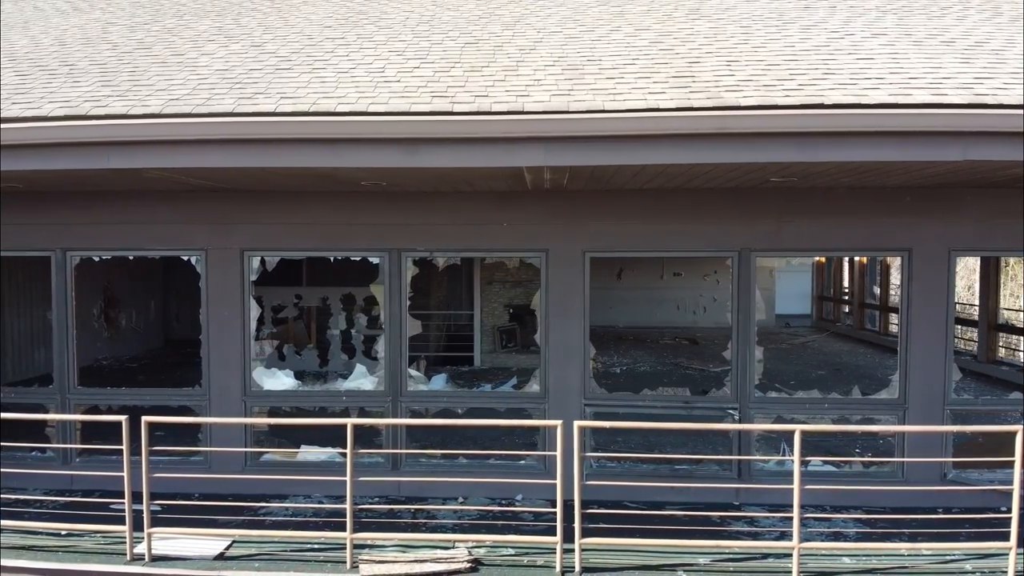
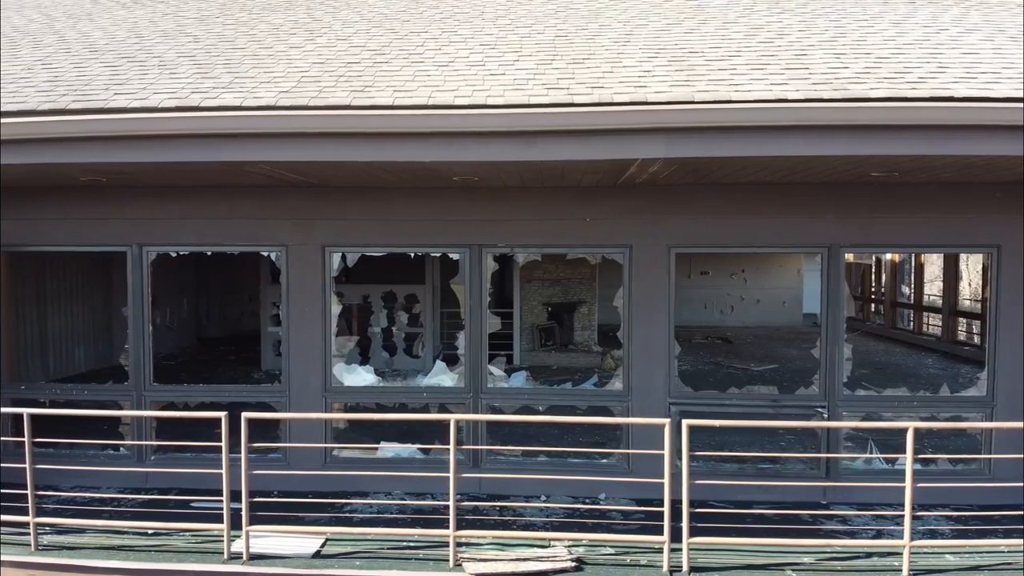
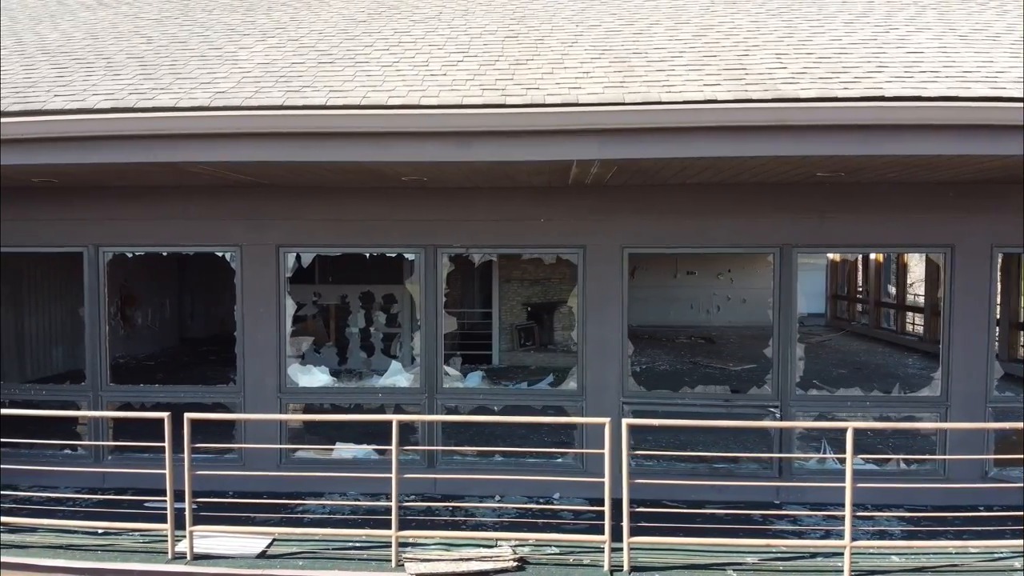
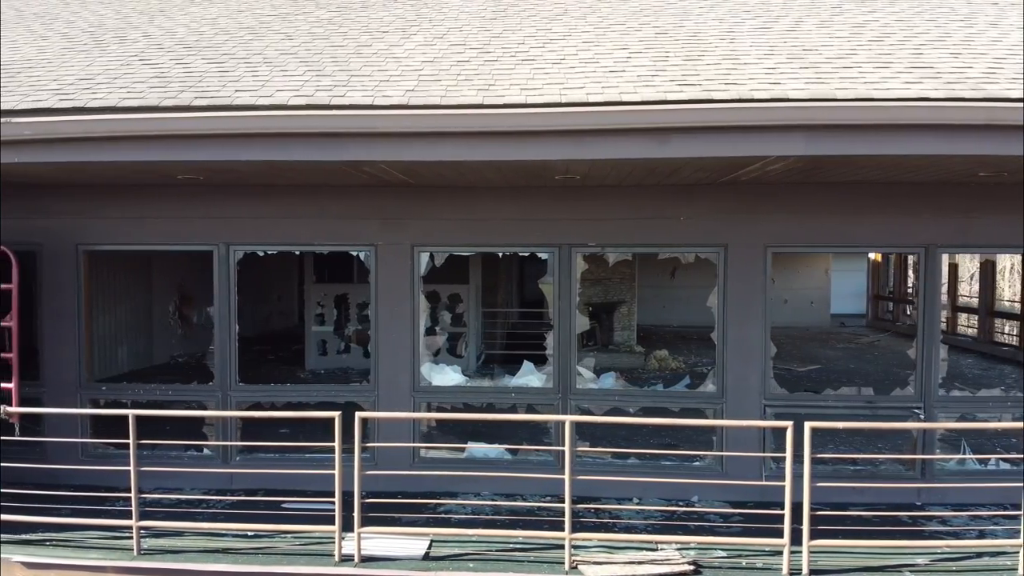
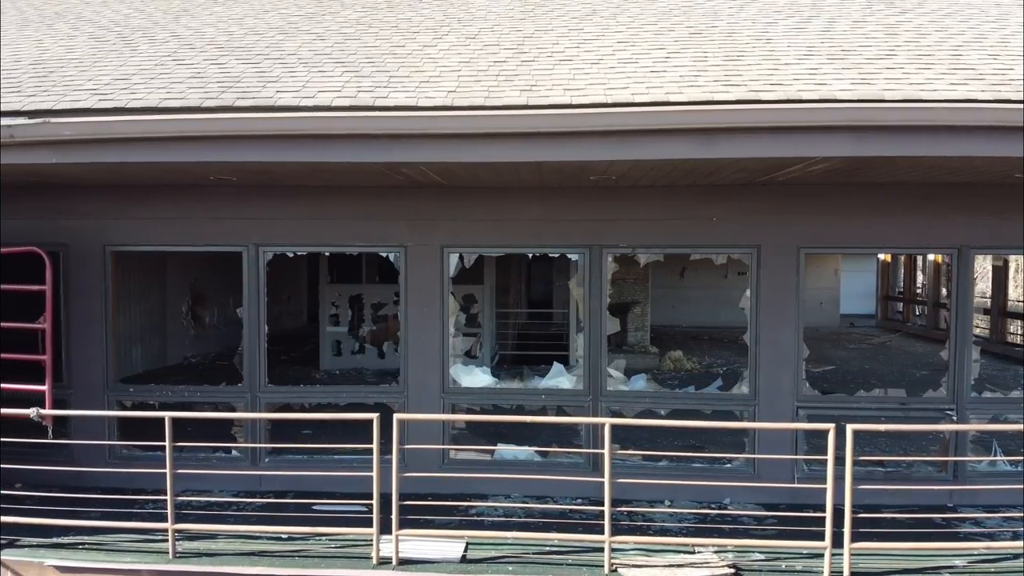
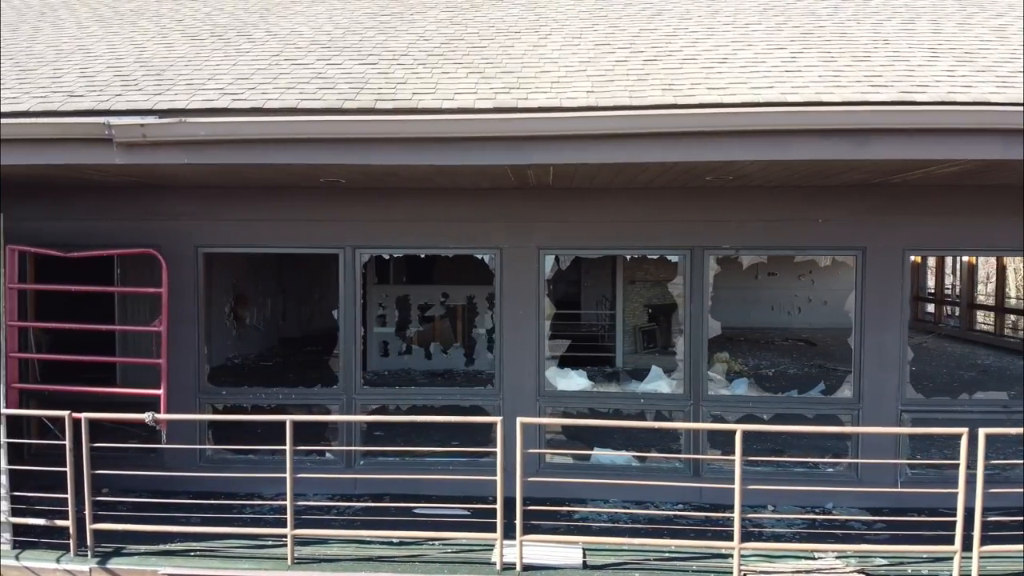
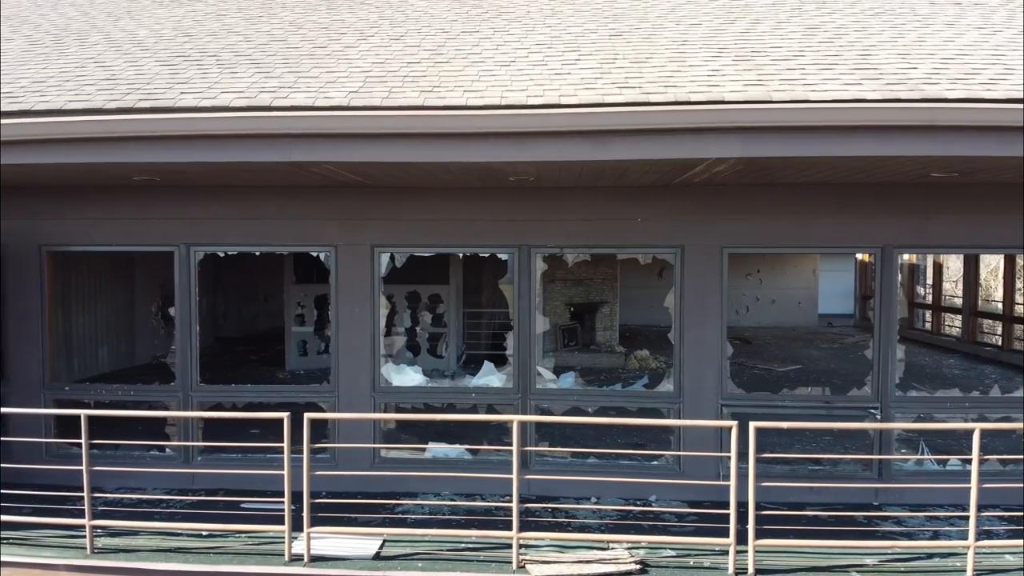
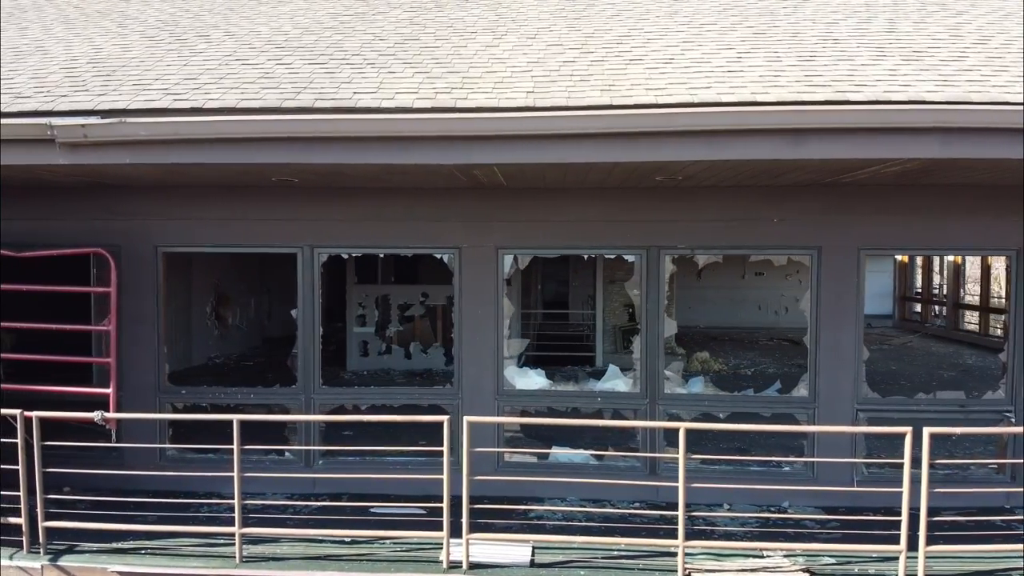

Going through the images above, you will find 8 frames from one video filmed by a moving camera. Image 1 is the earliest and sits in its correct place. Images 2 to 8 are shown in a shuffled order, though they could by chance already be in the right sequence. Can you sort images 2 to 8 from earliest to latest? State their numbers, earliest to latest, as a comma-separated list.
3, 2, 7, 4, 5, 8, 6
